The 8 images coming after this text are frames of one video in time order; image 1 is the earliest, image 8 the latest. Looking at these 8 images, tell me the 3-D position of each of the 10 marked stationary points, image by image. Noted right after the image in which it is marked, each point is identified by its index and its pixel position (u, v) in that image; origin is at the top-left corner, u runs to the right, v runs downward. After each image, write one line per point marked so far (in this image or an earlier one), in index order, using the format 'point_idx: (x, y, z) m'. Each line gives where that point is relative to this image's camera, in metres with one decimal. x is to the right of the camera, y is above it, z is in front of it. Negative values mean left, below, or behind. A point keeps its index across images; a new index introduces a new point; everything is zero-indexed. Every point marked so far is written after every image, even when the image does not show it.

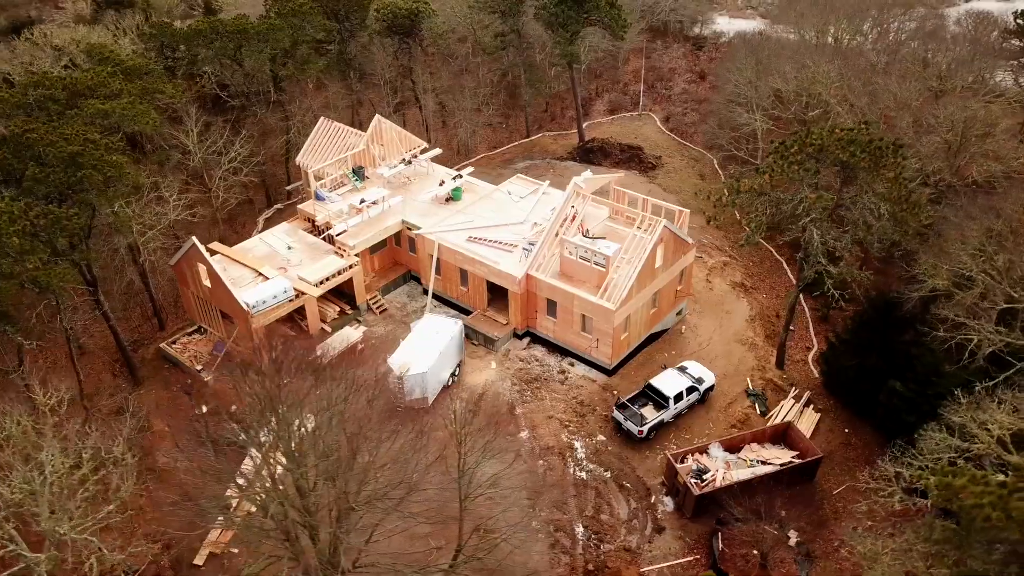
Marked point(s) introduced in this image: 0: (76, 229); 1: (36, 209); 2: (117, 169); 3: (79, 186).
0: (-10.2, +1.4, +18.8) m
1: (-10.7, +1.8, +18.2) m
2: (-9.6, +2.9, +19.6) m
3: (-10.3, +2.4, +19.1) m
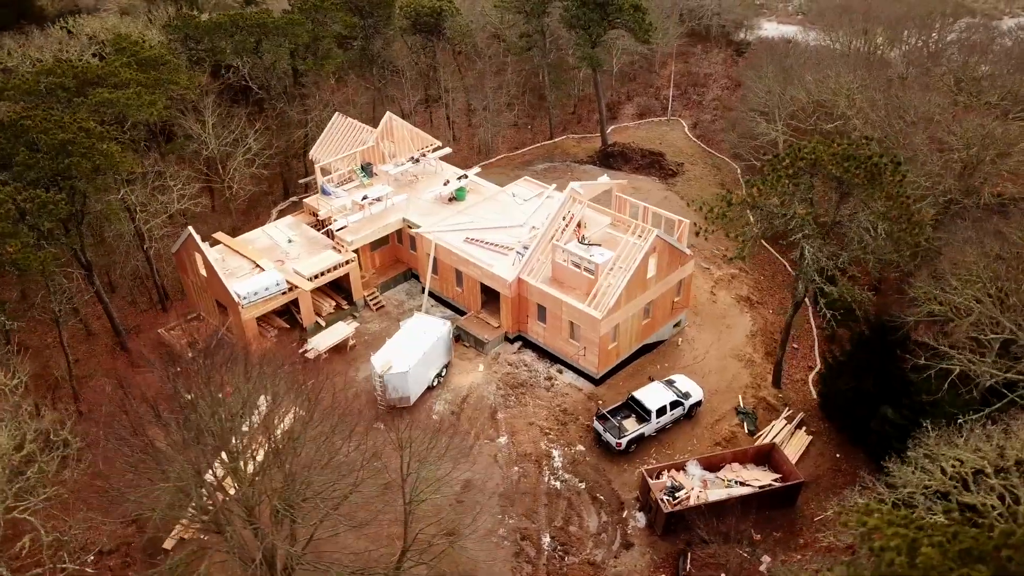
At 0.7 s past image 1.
0: (-10.8, +1.8, +19.3) m
1: (-11.3, +2.2, +18.7) m
2: (-10.1, +3.2, +20.1) m
3: (-10.8, +2.8, +19.6) m
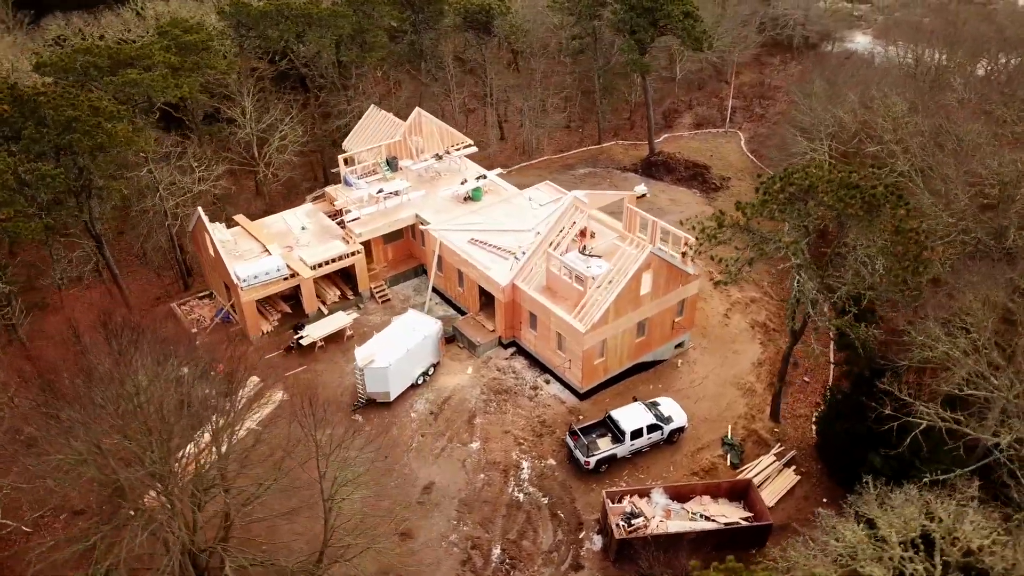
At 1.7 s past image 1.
0: (-11.4, +2.5, +20.3) m
1: (-11.9, +3.0, +19.8) m
2: (-10.5, +3.9, +21.0) m
3: (-11.3, +3.5, +20.6) m
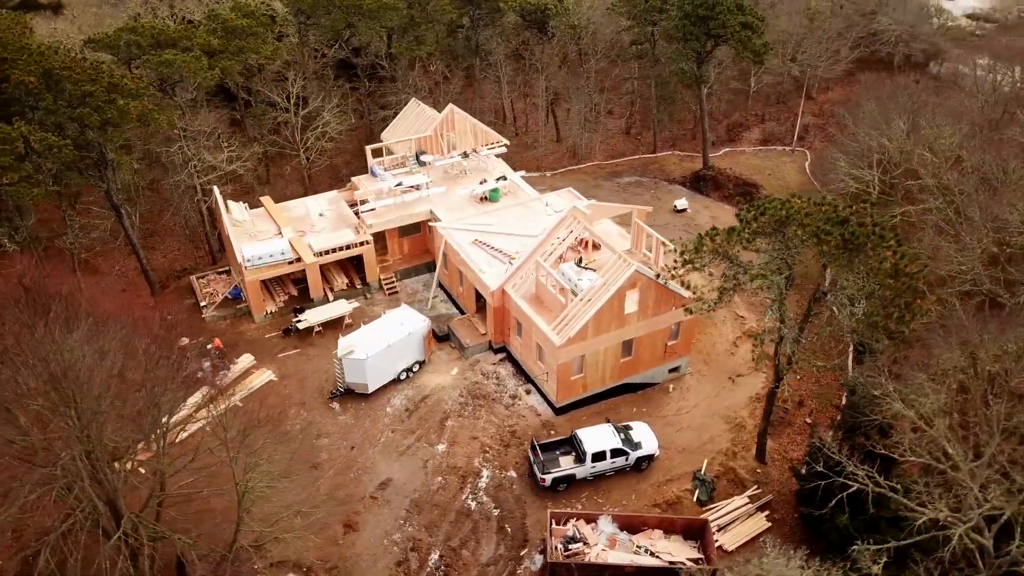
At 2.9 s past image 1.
0: (-11.9, +3.5, +21.6) m
1: (-12.4, +4.0, +21.2) m
2: (-10.8, +4.8, +22.1) m
3: (-11.6, +4.5, +21.8) m
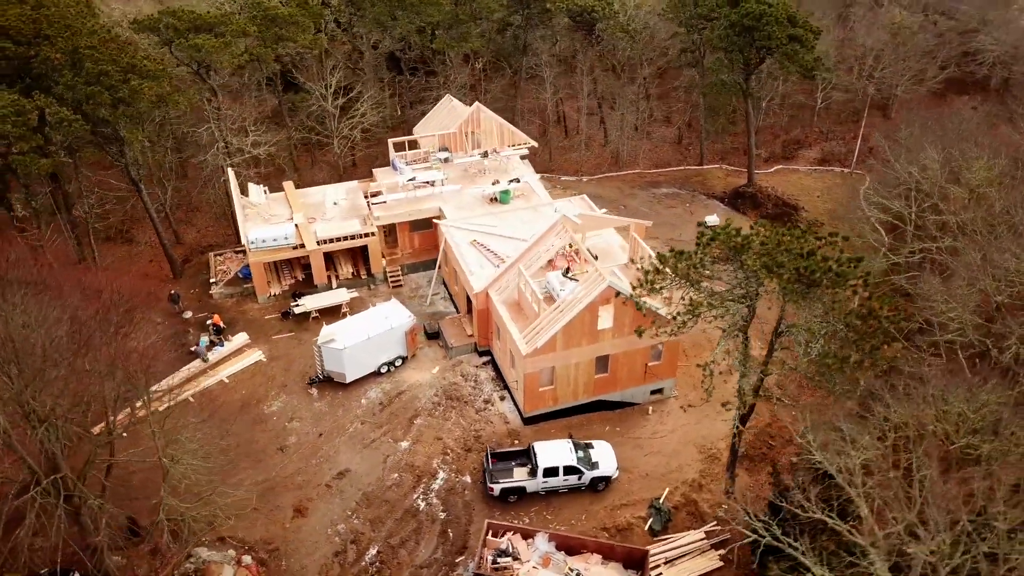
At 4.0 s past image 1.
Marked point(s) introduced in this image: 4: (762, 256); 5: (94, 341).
0: (-12.3, +4.4, +22.8) m
1: (-12.8, +5.0, +22.5) m
2: (-11.0, +5.6, +23.2) m
3: (-11.9, +5.4, +23.0) m
4: (+5.1, +0.7, +16.6) m
5: (-9.8, -1.2, +19.0) m
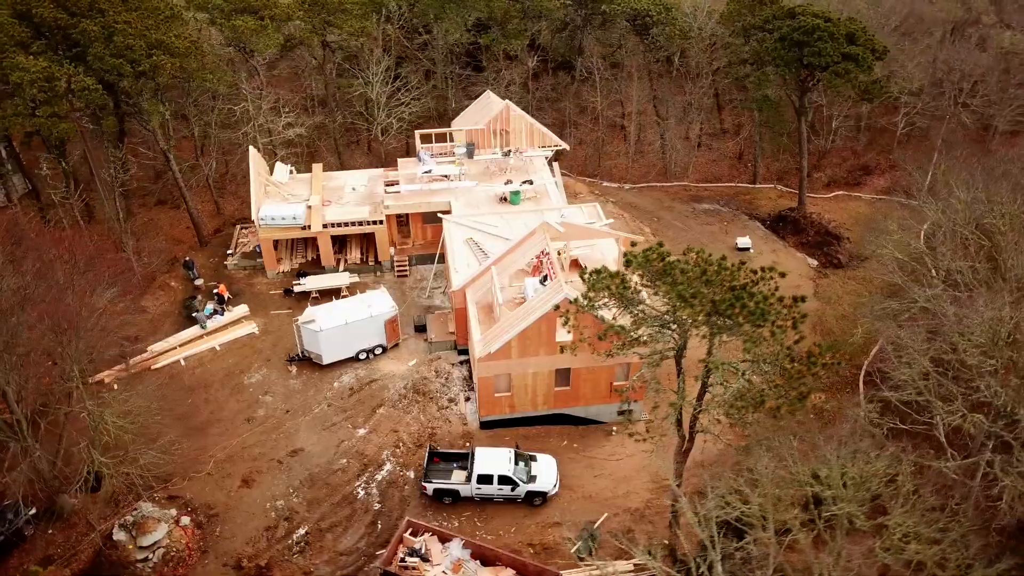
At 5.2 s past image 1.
0: (-12.4, +5.6, +24.4) m
1: (-12.9, +6.3, +24.1) m
2: (-11.0, +6.7, +24.6) m
3: (-11.9, +6.6, +24.5) m
4: (+3.3, +0.1, +15.6) m
5: (-11.1, -0.2, +20.3) m
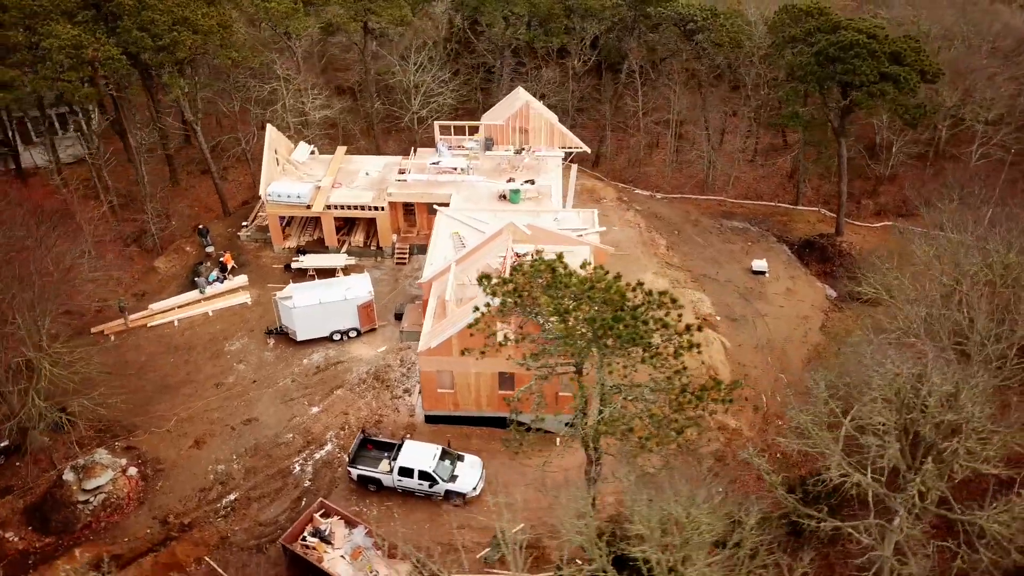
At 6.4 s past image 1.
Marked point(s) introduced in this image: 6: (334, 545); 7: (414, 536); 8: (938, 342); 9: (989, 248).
0: (-12.5, +7.0, +26.0) m
1: (-13.0, +7.7, +25.8) m
2: (-11.0, +7.9, +26.0) m
3: (-11.9, +7.9, +26.1) m
4: (+1.0, -0.2, +15.1) m
5: (-12.5, +1.1, +21.9) m
6: (-4.2, -6.1, +19.3) m
7: (-2.4, -6.1, +20.0) m
8: (+8.7, -1.1, +16.6) m
9: (+11.5, +1.0, +19.7) m
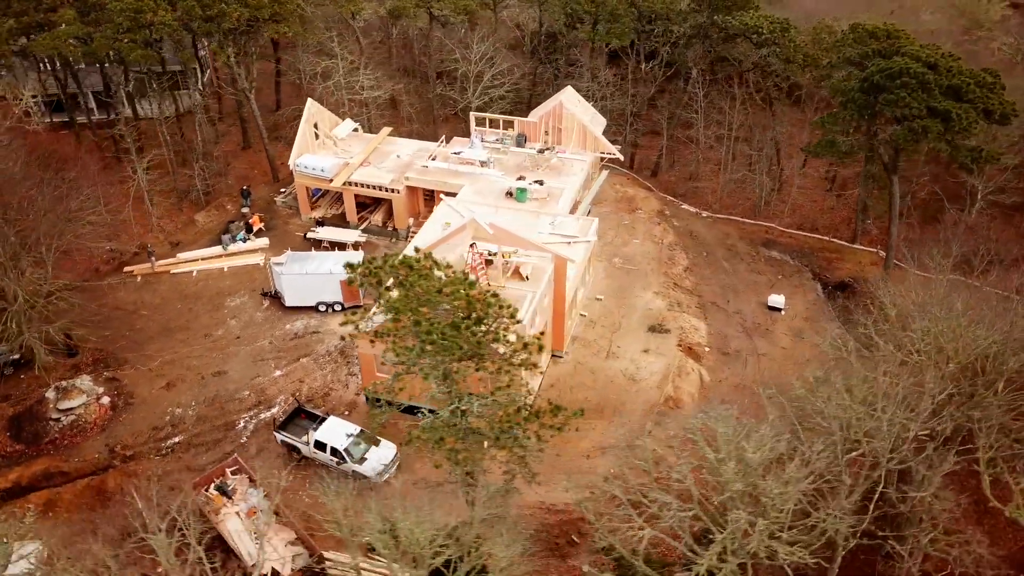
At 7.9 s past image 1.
0: (-11.7, +8.8, +28.2) m
1: (-12.1, +9.6, +28.1) m
2: (-10.1, +9.5, +27.8) m
3: (-11.0, +9.6, +28.2) m
4: (-1.9, -0.2, +14.9) m
5: (-13.4, +3.0, +24.3) m
6: (-6.9, -5.3, +20.3) m
7: (-5.1, -5.6, +20.5) m
8: (+5.7, -2.2, +14.8) m
9: (+9.4, -0.6, +17.3) m
